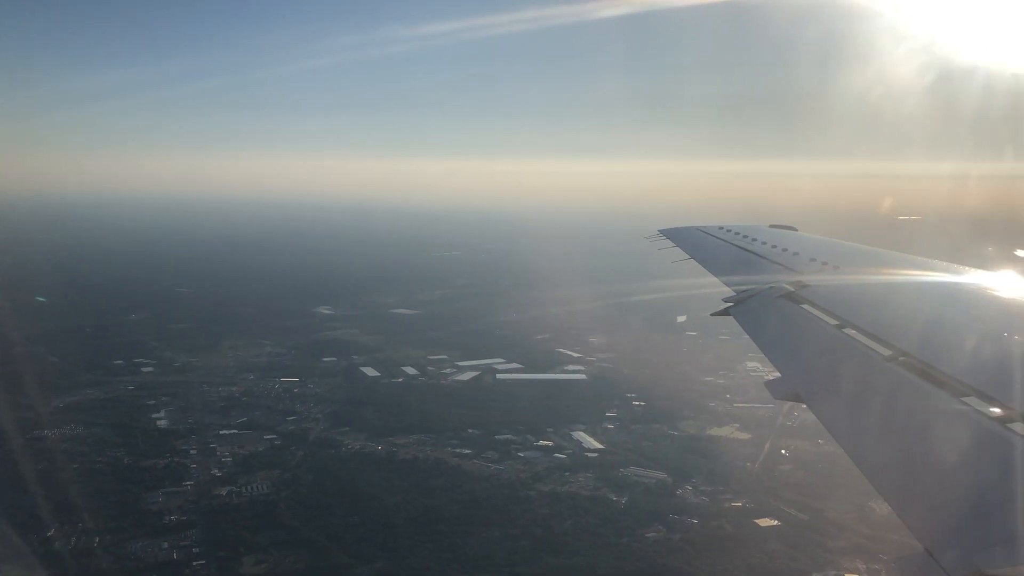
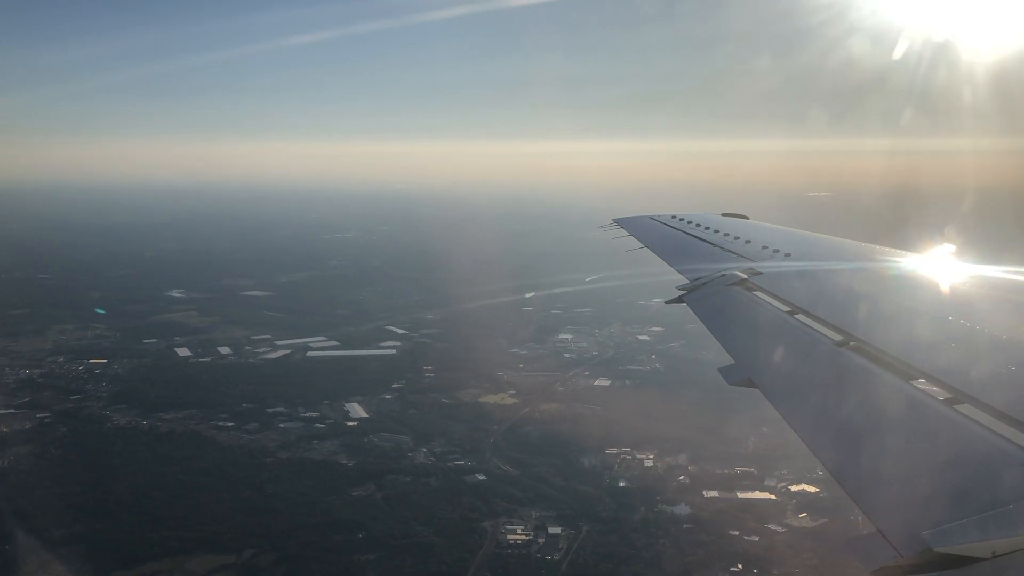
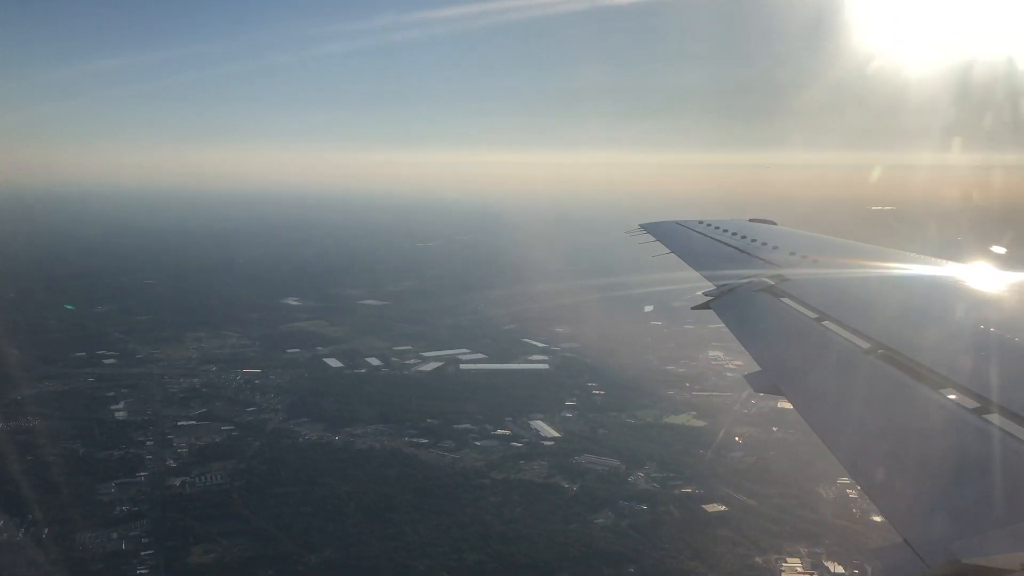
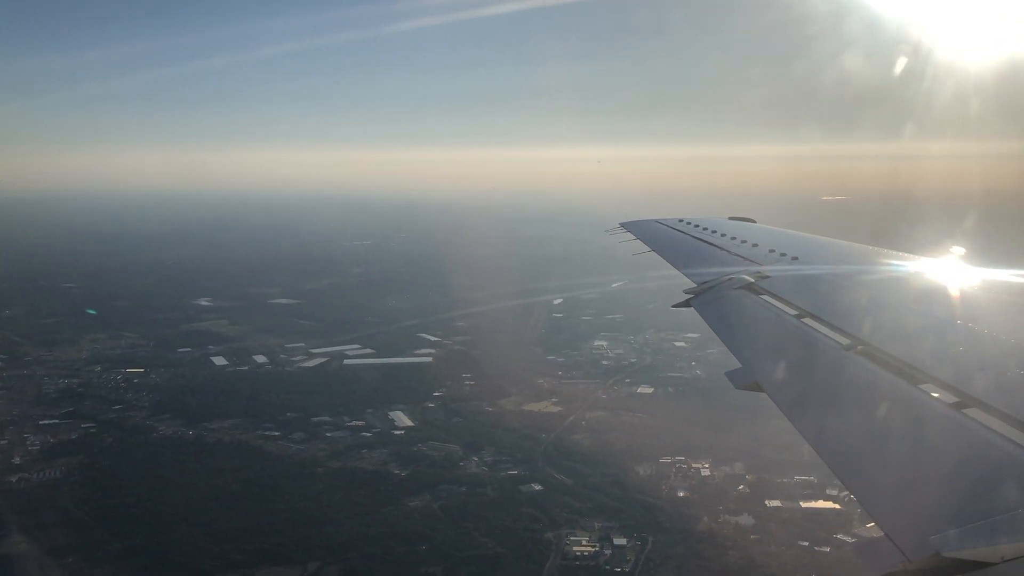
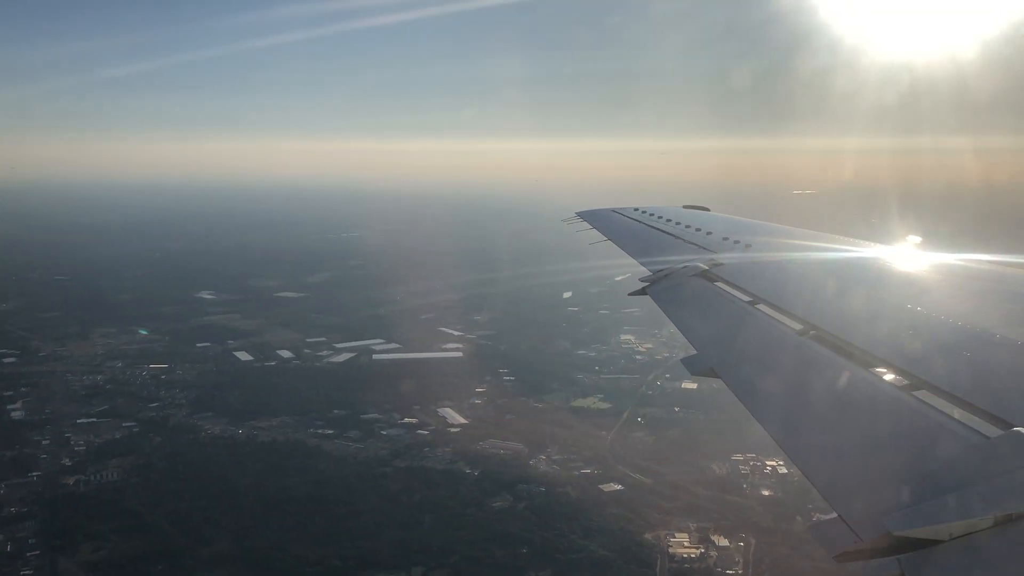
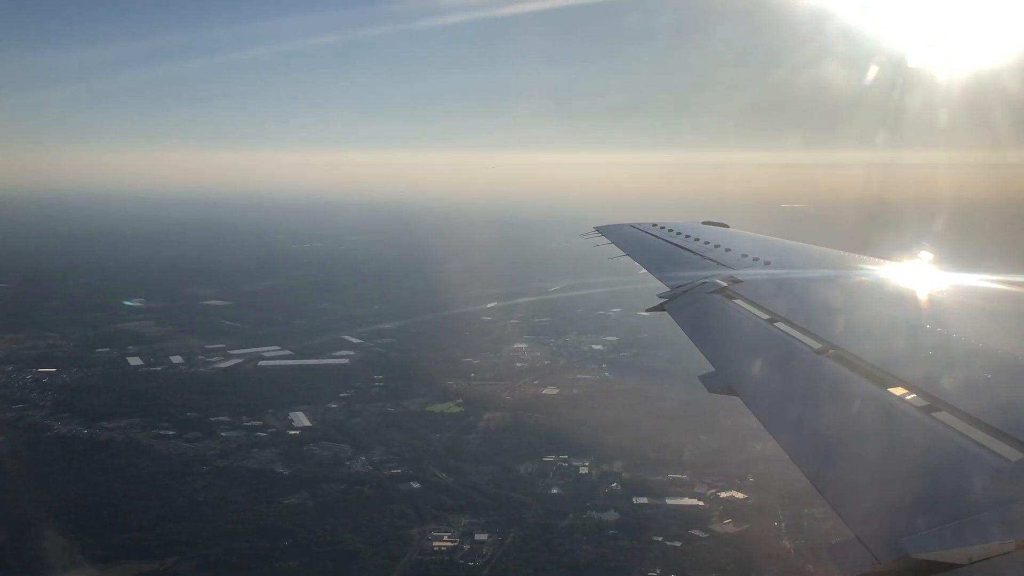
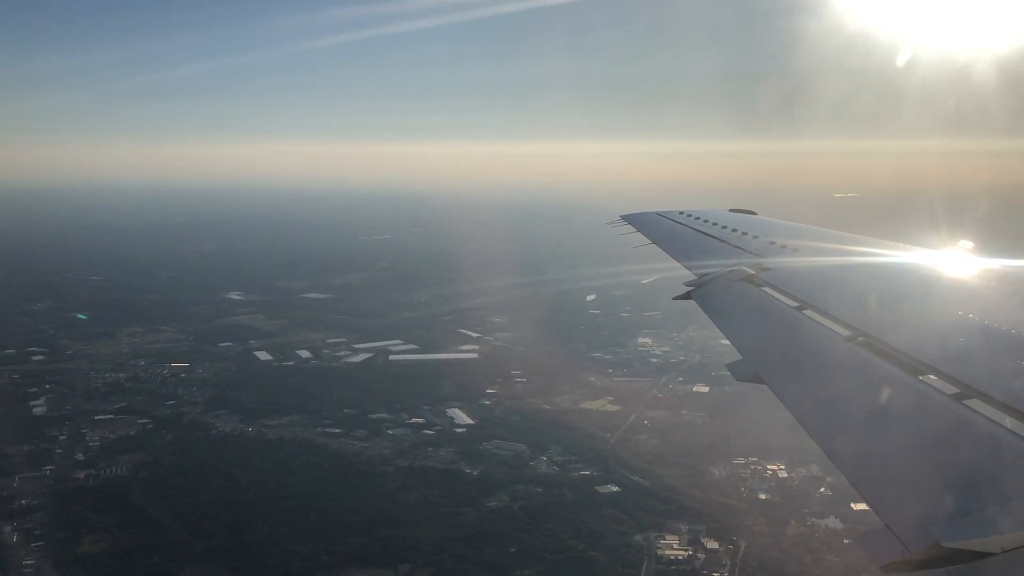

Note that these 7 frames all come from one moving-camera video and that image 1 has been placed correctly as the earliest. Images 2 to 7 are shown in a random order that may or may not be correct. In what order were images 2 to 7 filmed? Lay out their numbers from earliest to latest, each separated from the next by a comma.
3, 5, 7, 4, 2, 6
